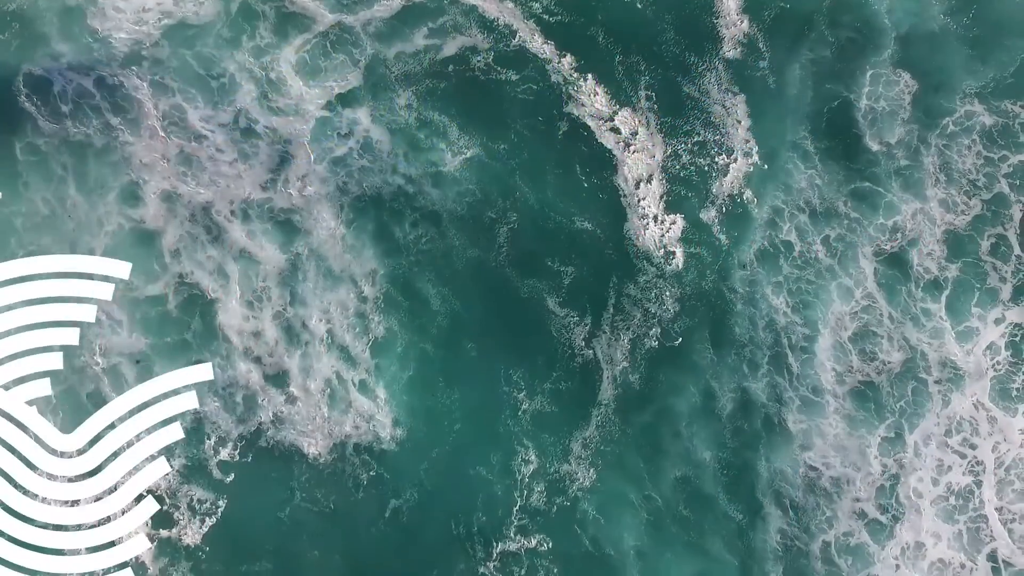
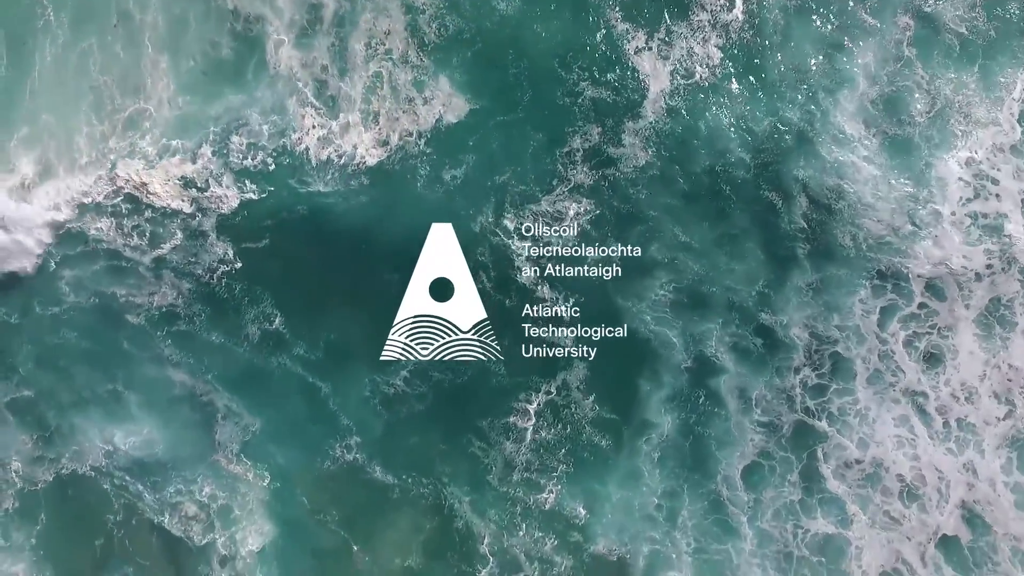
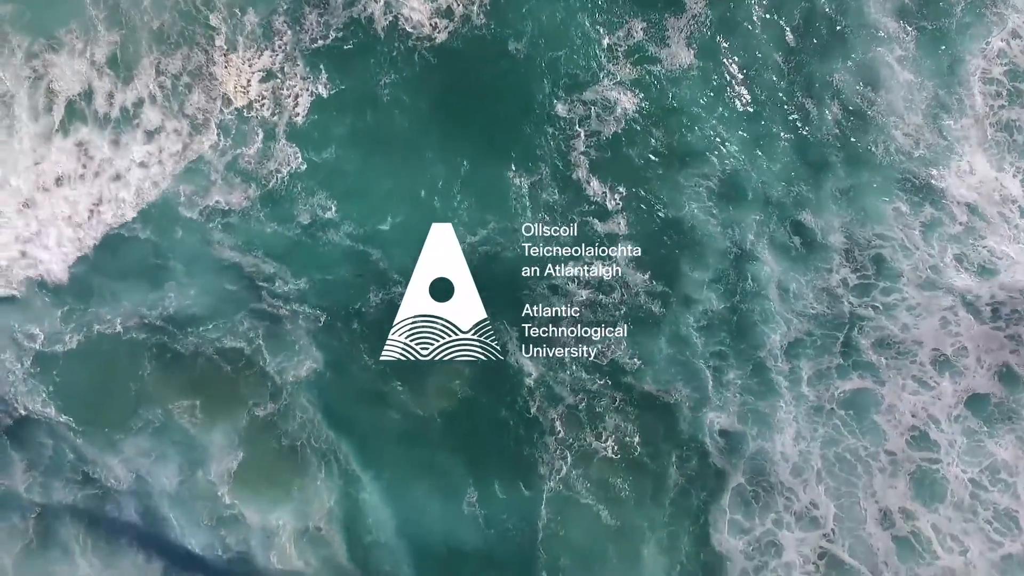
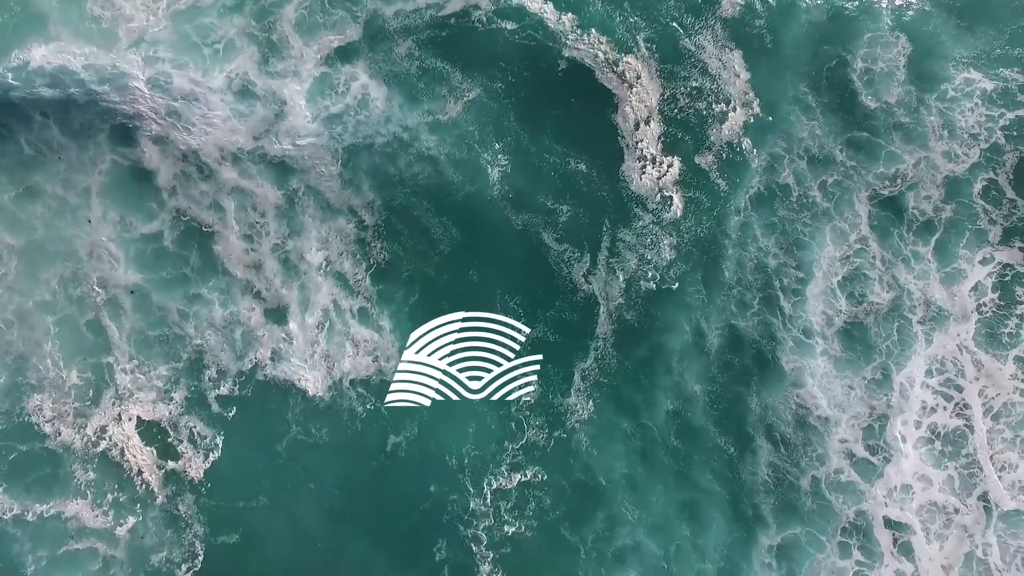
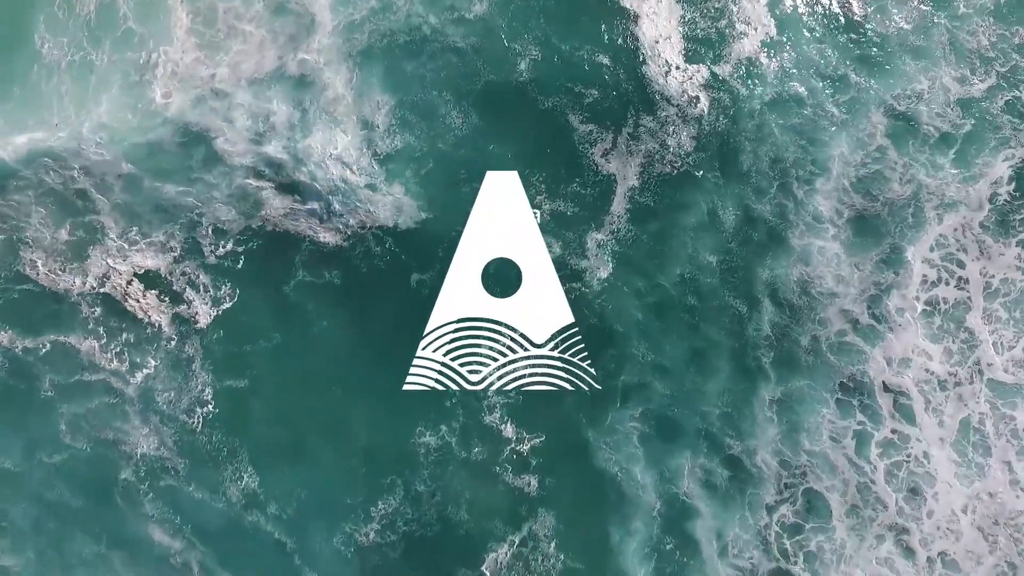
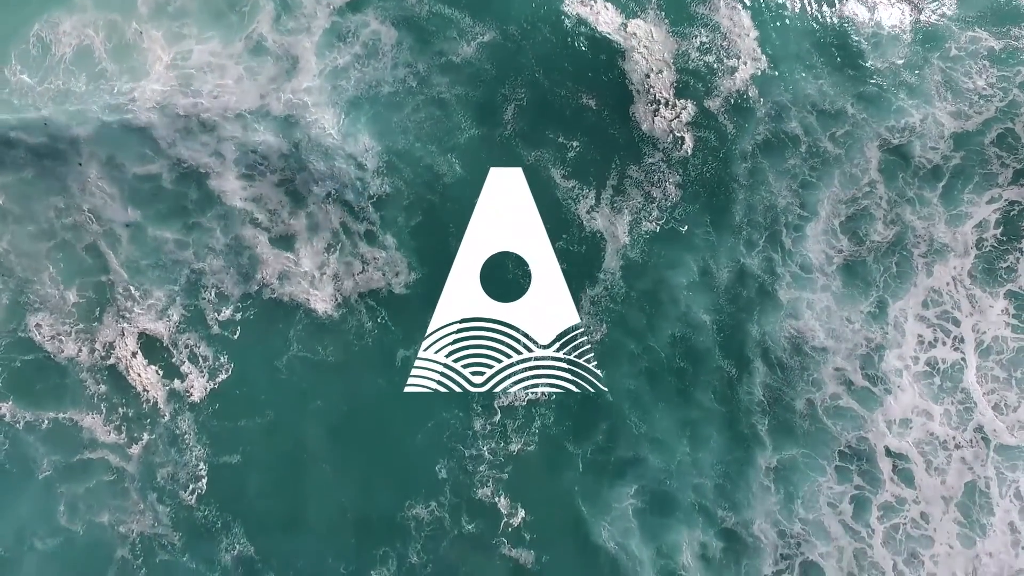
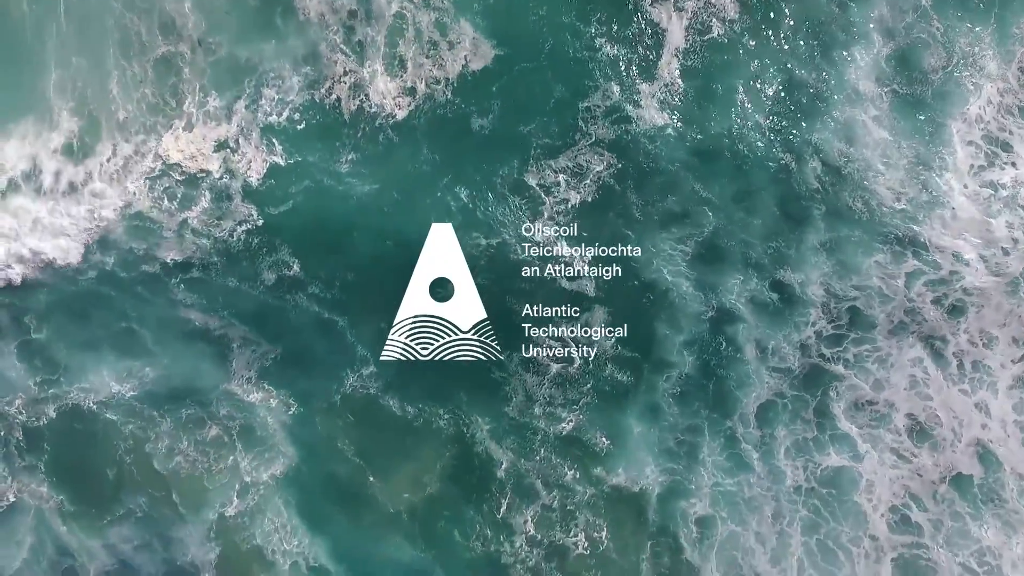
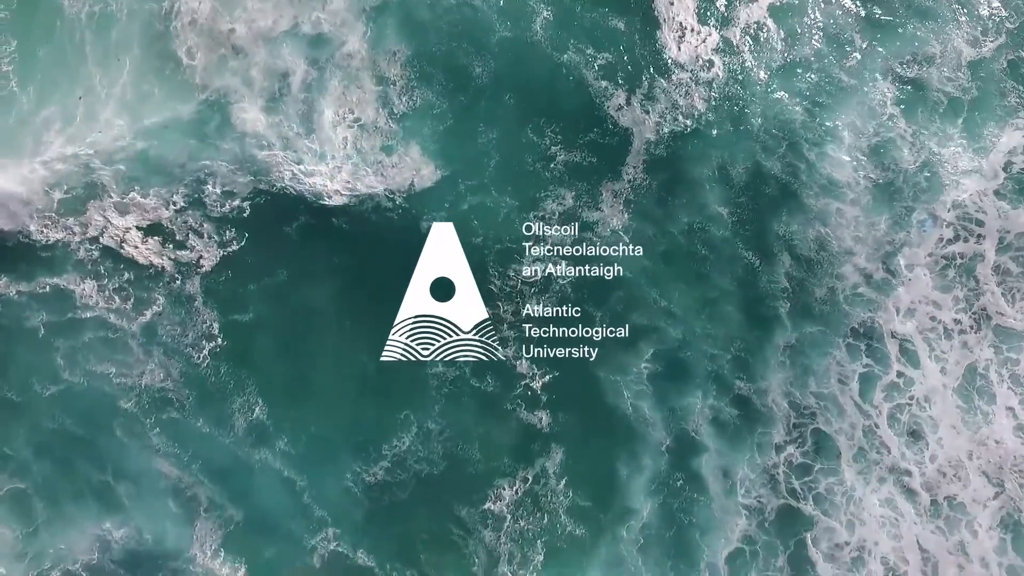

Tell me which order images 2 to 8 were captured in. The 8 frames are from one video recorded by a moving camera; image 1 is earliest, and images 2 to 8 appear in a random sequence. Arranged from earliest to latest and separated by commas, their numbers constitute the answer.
4, 6, 5, 8, 2, 7, 3
